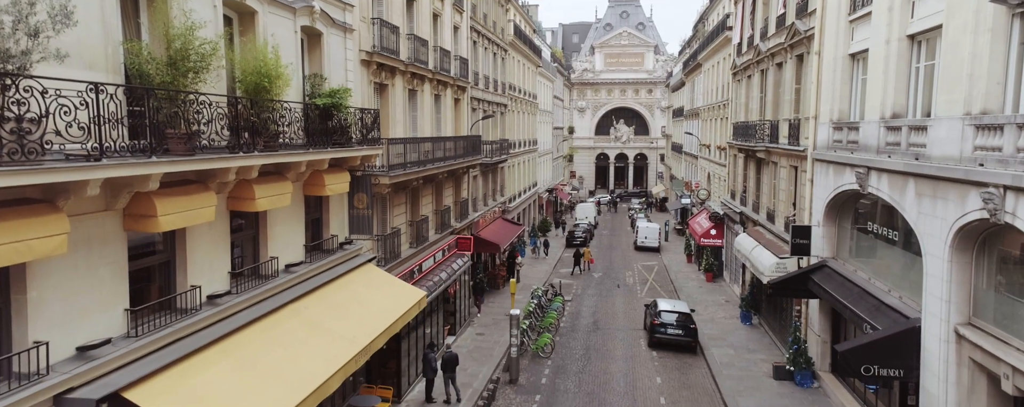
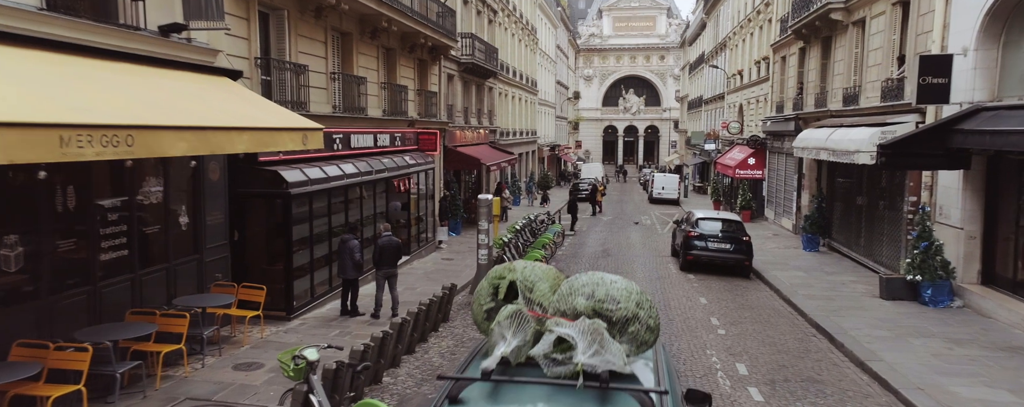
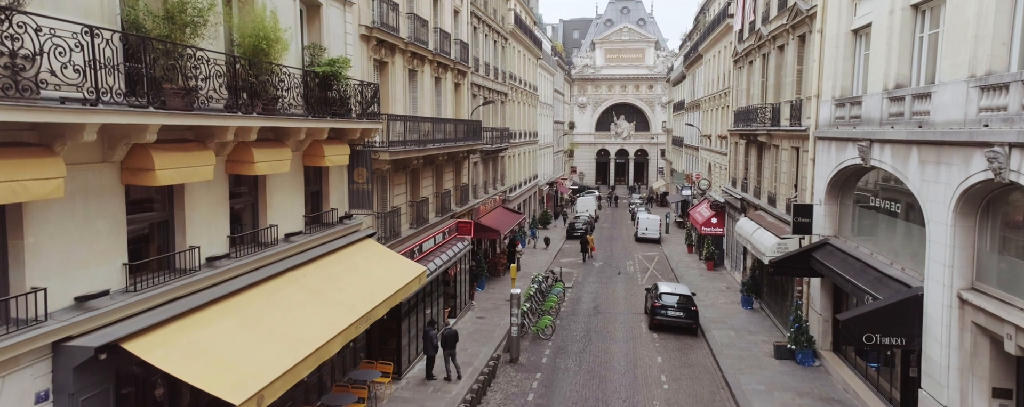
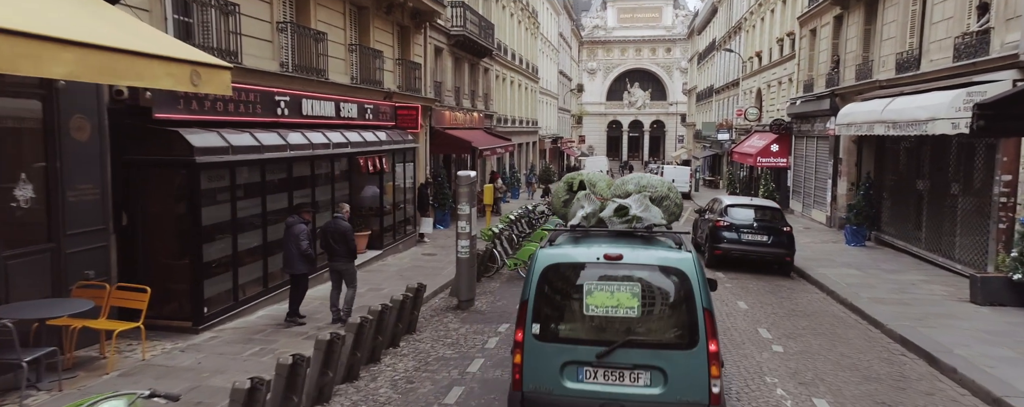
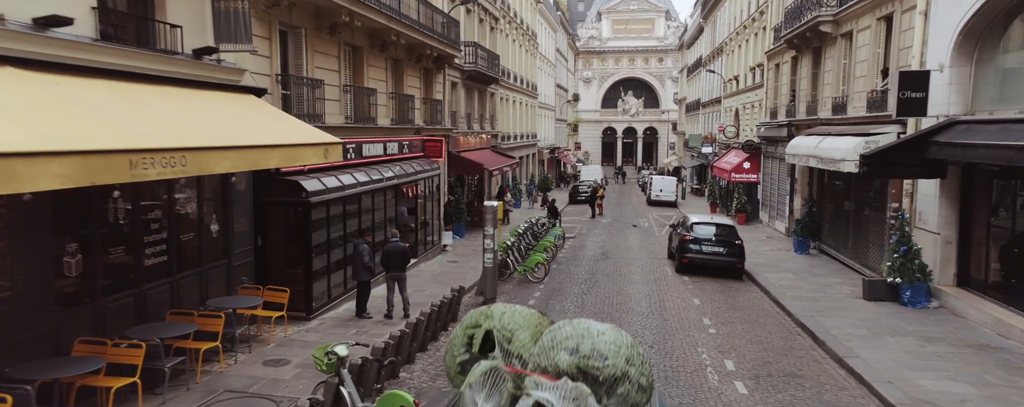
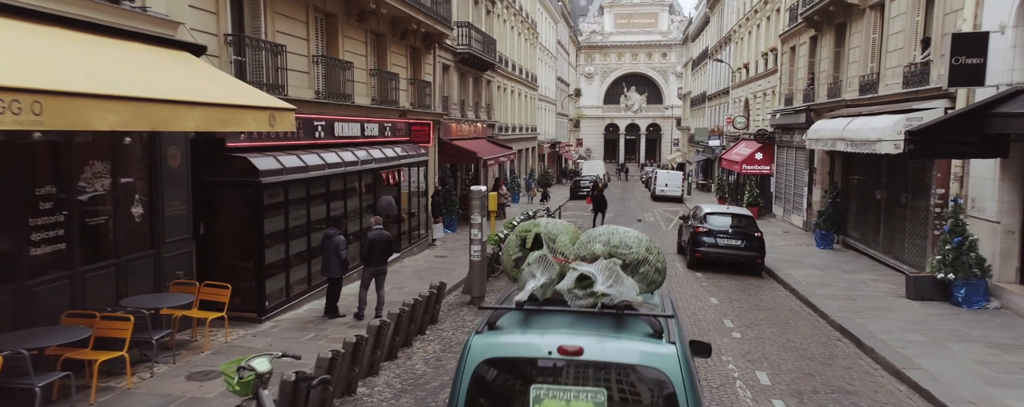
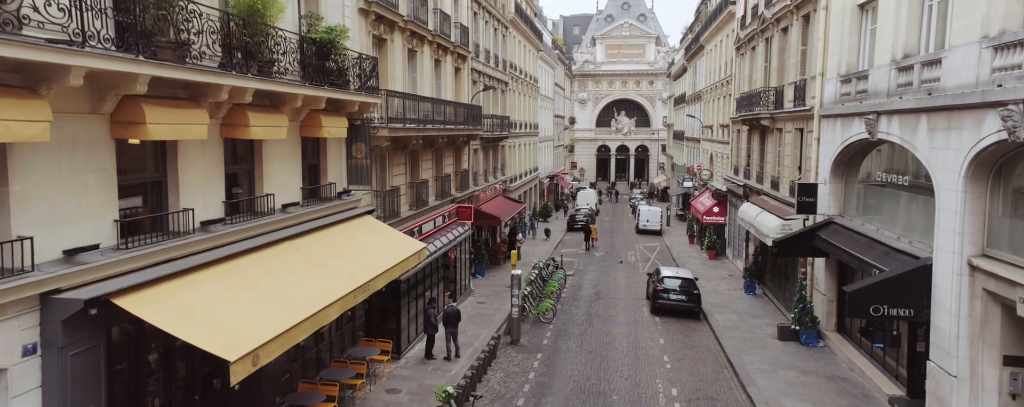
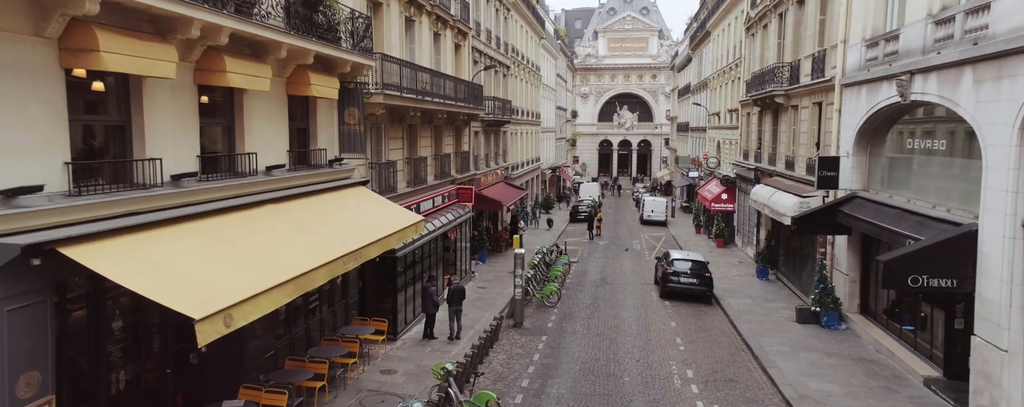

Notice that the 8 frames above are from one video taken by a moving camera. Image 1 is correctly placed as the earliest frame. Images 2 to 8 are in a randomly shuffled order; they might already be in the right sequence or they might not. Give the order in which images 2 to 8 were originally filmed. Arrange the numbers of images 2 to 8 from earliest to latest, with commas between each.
3, 7, 8, 5, 2, 6, 4
